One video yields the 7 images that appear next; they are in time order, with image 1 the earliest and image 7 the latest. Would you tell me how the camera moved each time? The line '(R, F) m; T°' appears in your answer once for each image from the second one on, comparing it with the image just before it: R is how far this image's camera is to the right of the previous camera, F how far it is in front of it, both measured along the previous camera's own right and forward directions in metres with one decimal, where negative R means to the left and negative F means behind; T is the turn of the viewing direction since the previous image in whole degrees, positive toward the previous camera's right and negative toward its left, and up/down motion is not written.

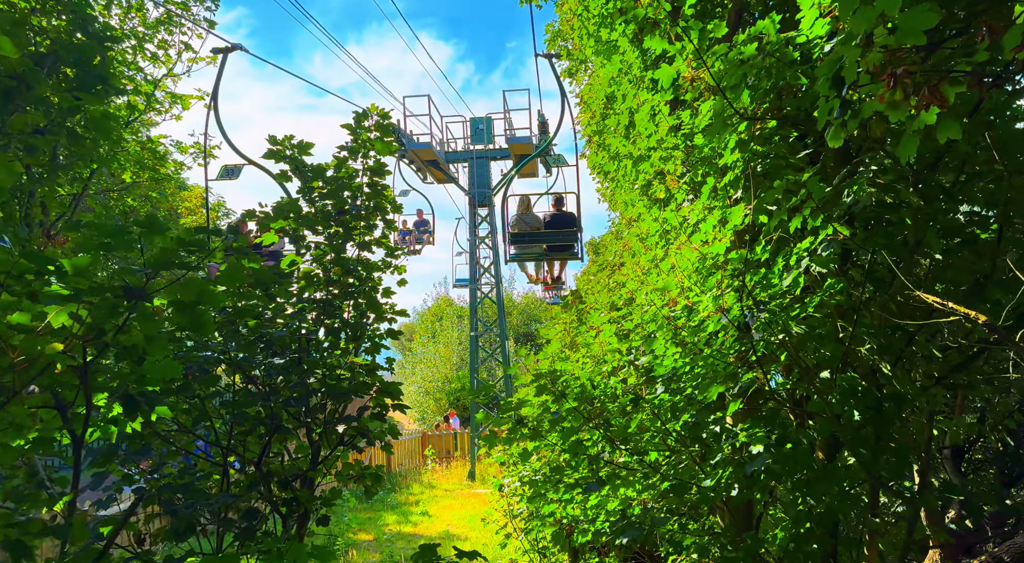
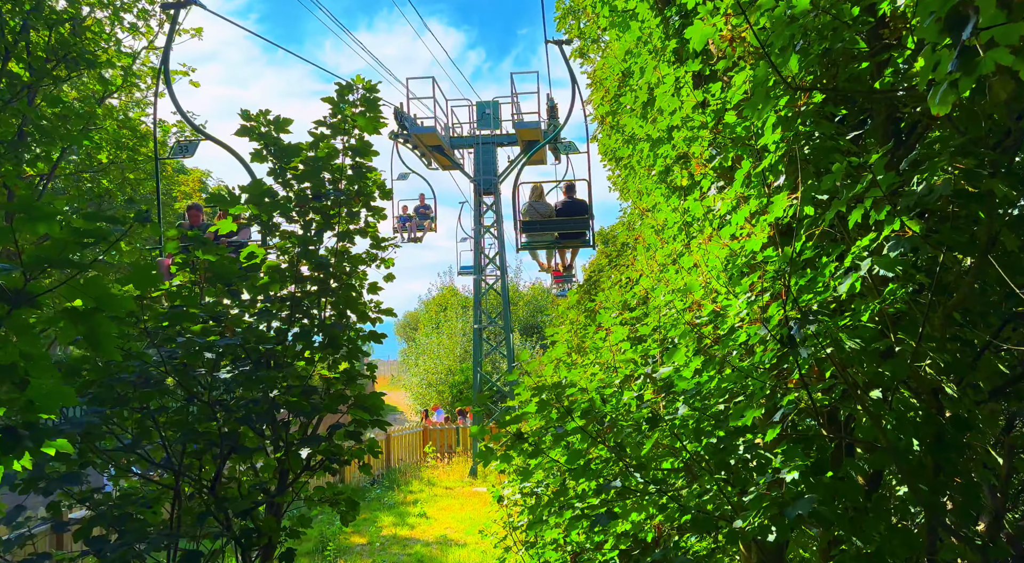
(0.0, +0.6) m; 0°
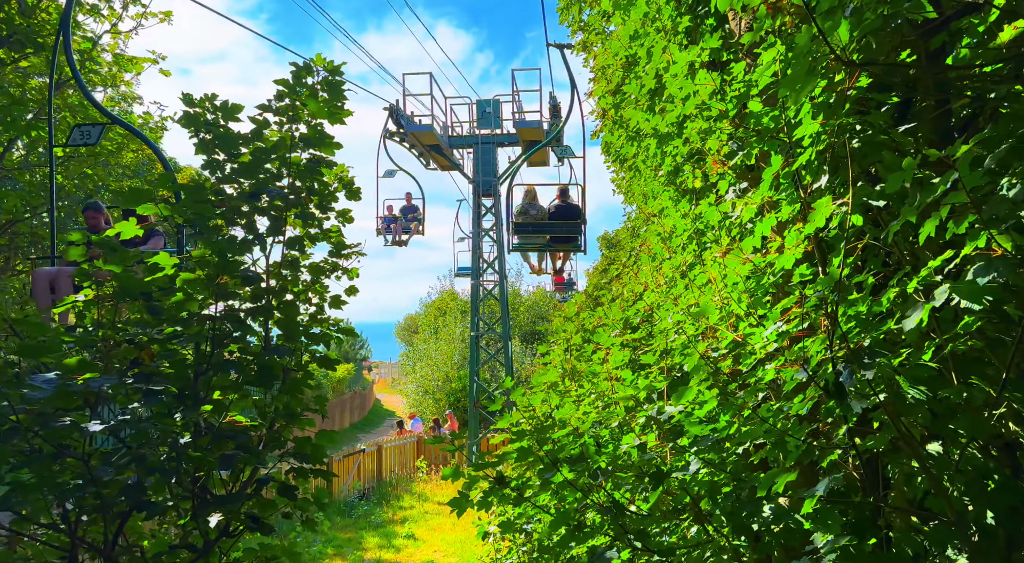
(+0.1, +0.7) m; 0°
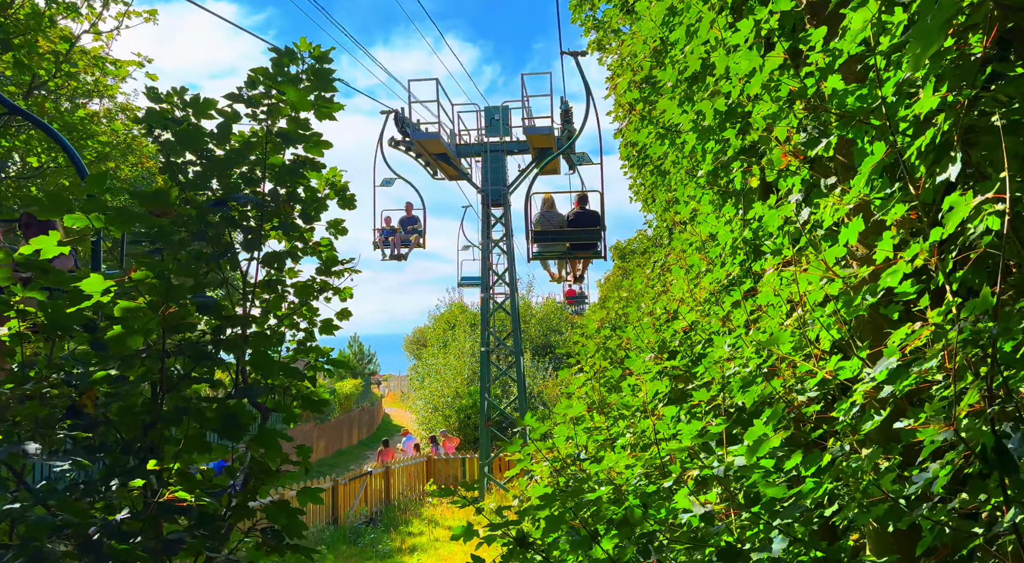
(0.0, +0.7) m; -1°
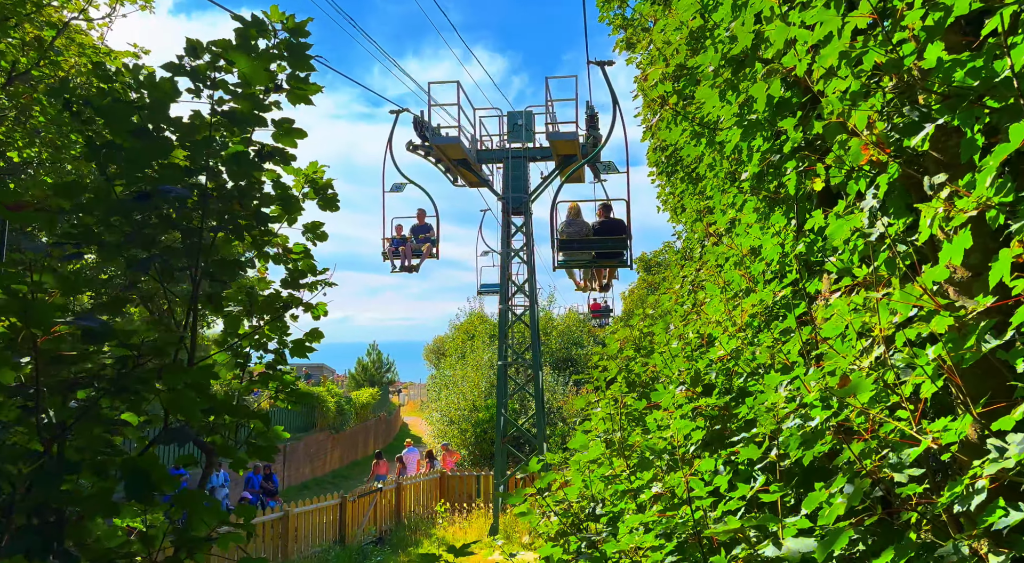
(+0.1, +0.7) m; -1°
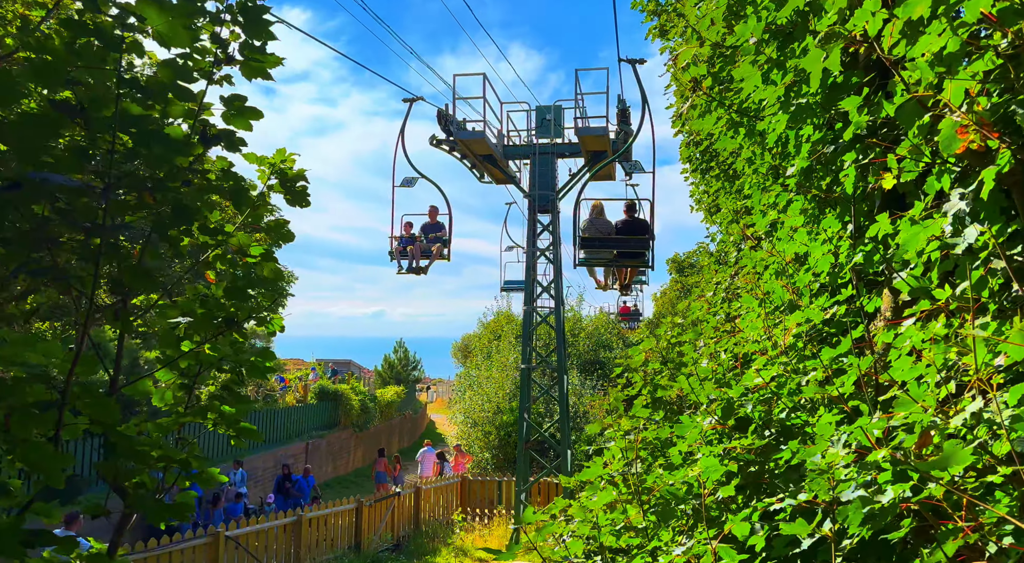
(+0.1, +0.6) m; -2°
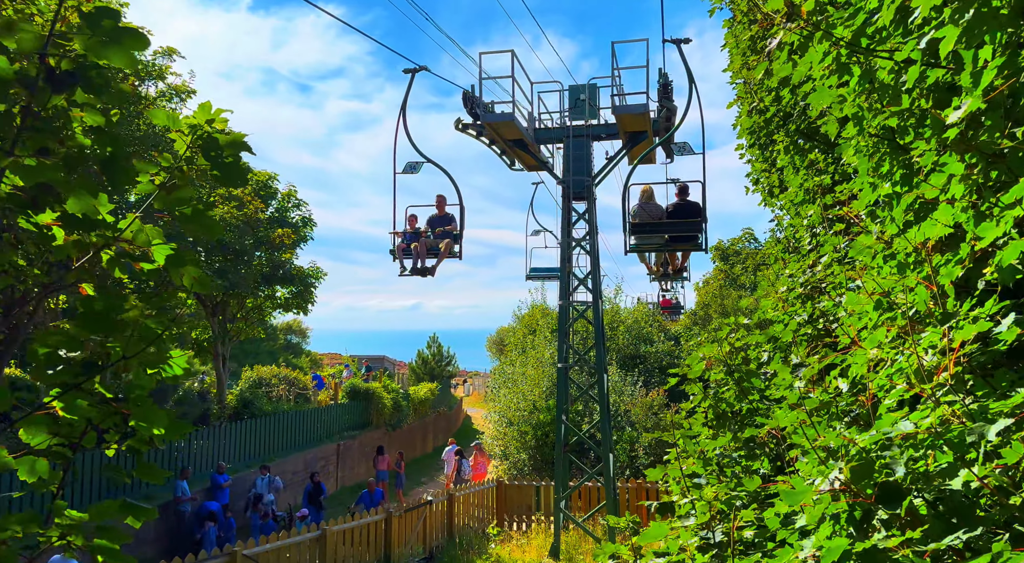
(0.0, +1.0) m; -2°
